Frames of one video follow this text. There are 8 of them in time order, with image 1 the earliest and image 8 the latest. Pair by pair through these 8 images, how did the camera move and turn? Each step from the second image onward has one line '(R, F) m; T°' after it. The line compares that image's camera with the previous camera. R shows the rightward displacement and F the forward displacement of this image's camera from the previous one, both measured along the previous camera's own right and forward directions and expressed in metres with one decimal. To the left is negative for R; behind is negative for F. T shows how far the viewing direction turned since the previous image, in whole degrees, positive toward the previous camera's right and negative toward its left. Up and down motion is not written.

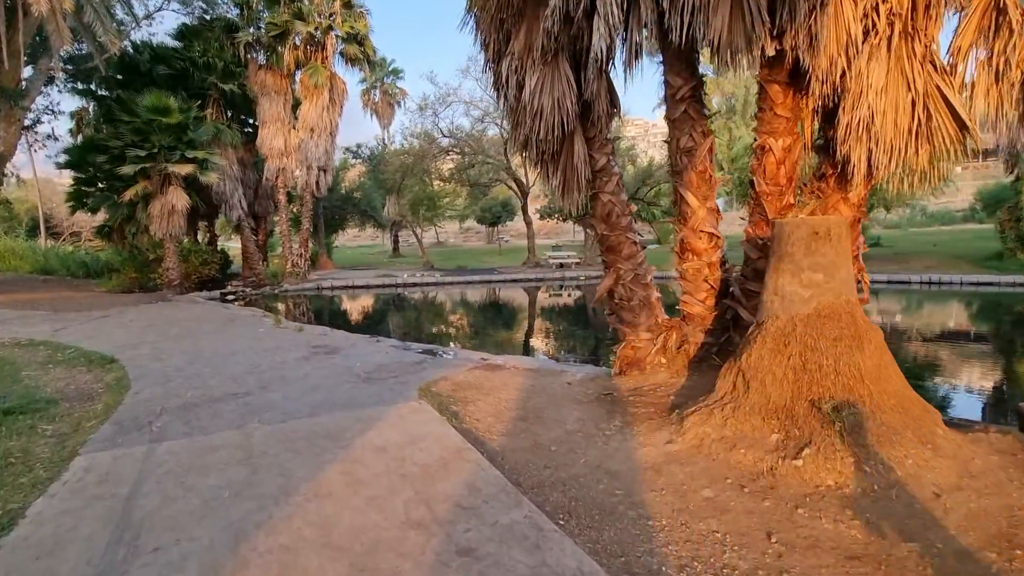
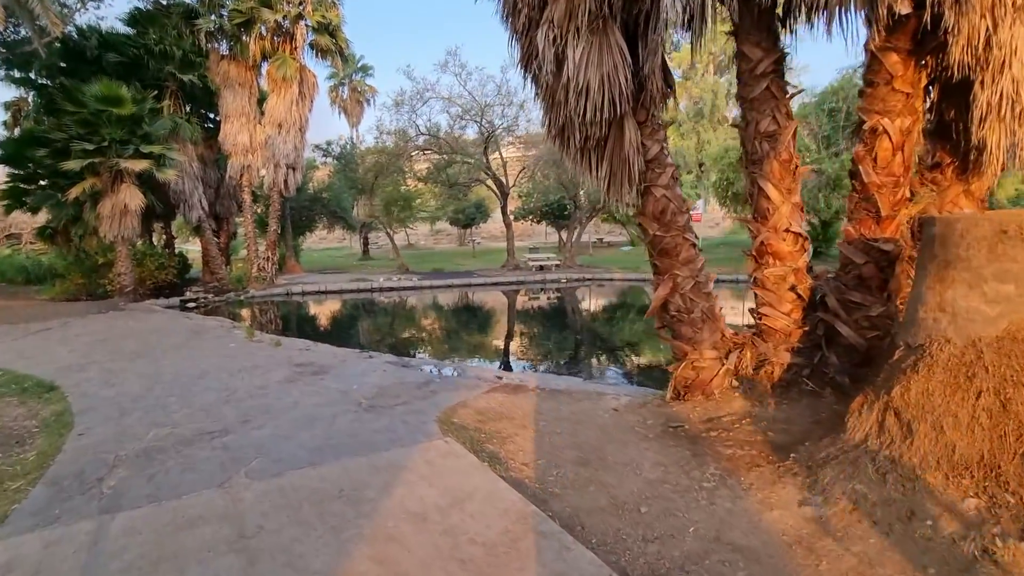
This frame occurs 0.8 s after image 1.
(-0.5, +0.8) m; +3°
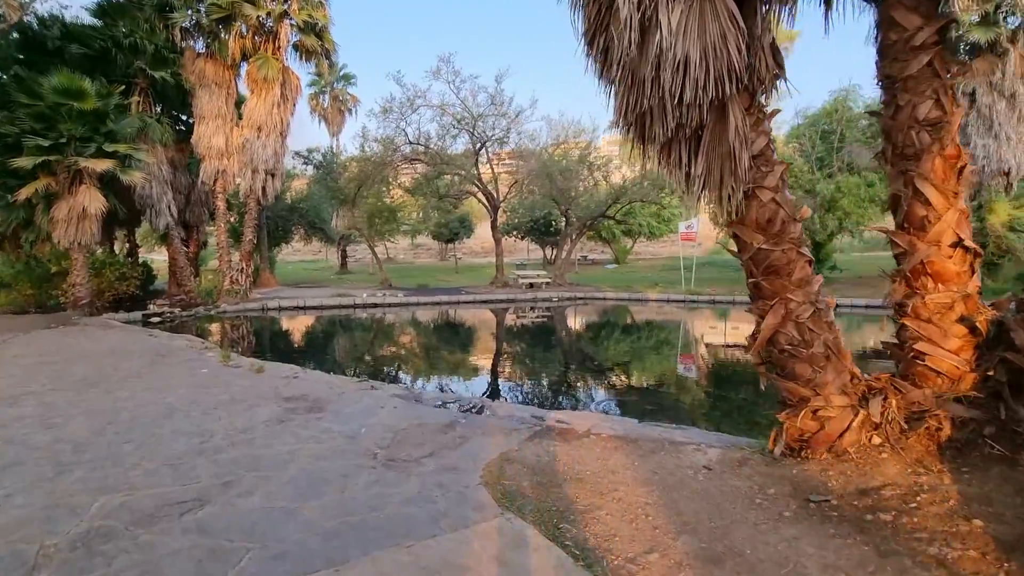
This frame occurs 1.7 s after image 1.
(-0.5, +0.9) m; +3°
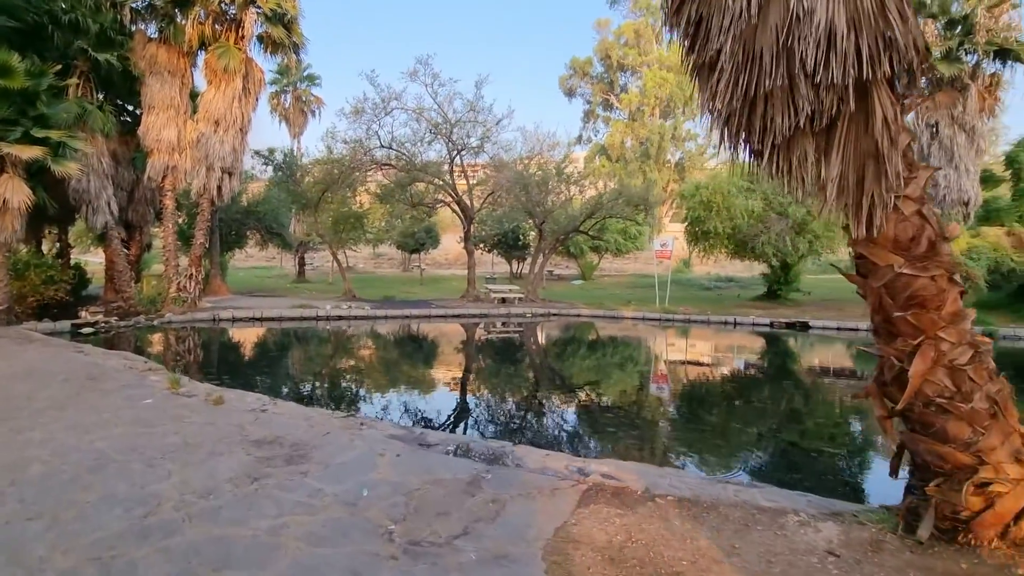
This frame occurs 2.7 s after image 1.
(-0.5, +0.9) m; +4°
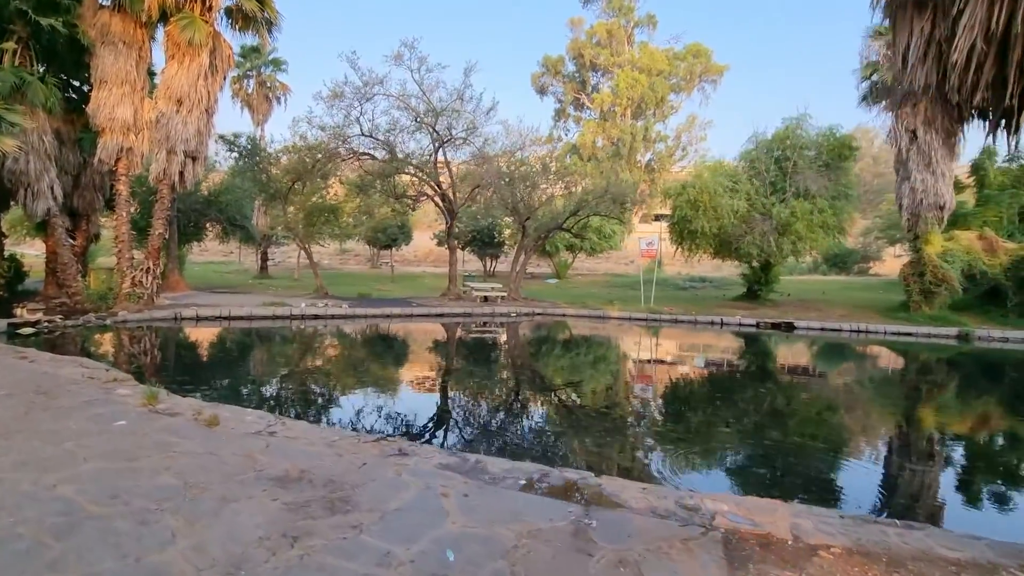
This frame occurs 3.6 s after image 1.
(-0.7, +0.8) m; +4°
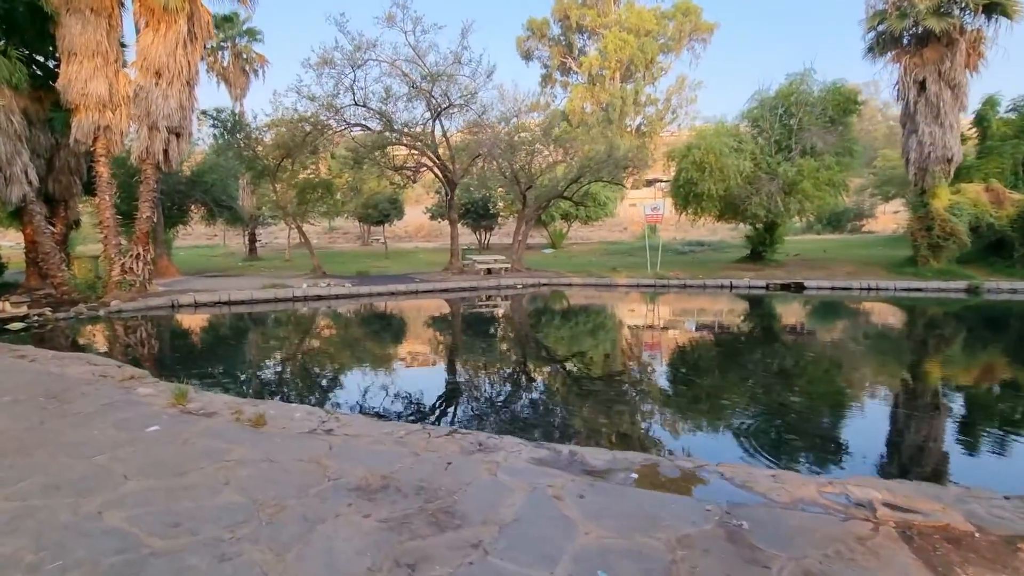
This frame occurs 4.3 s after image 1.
(-0.5, +0.5) m; +1°
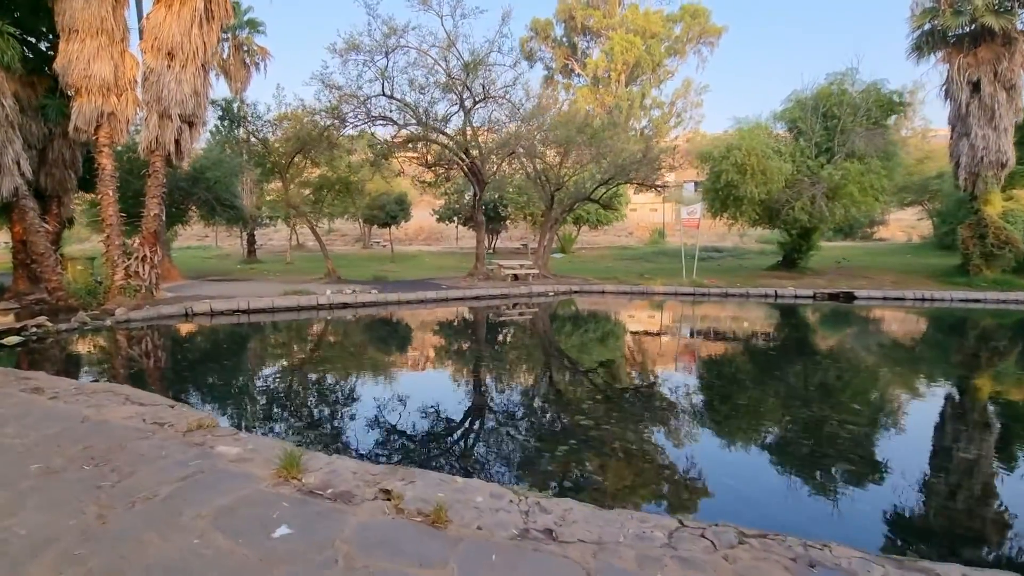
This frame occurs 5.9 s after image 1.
(-1.2, +1.1) m; +2°
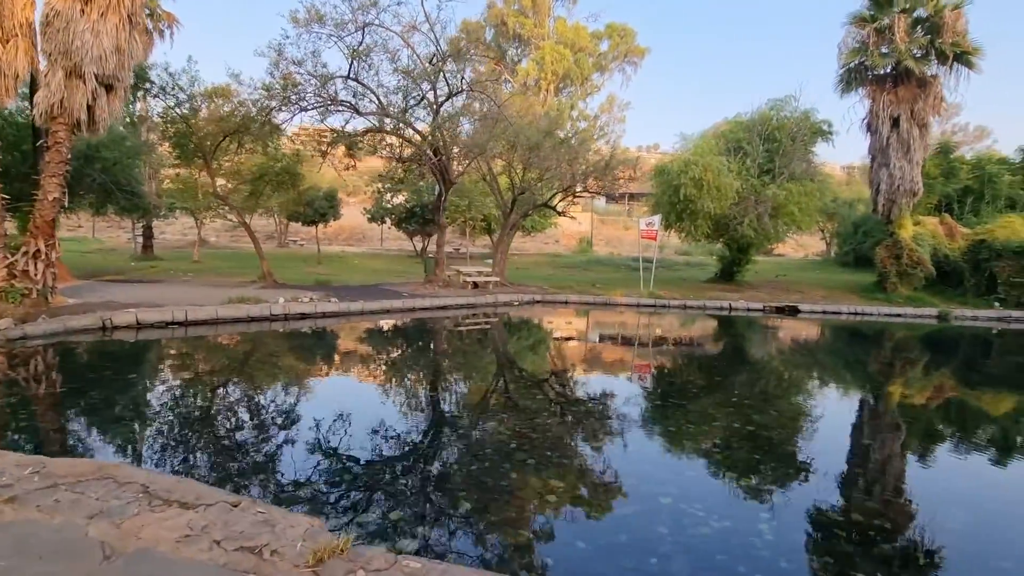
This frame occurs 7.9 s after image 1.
(-1.4, +1.3) m; +10°
